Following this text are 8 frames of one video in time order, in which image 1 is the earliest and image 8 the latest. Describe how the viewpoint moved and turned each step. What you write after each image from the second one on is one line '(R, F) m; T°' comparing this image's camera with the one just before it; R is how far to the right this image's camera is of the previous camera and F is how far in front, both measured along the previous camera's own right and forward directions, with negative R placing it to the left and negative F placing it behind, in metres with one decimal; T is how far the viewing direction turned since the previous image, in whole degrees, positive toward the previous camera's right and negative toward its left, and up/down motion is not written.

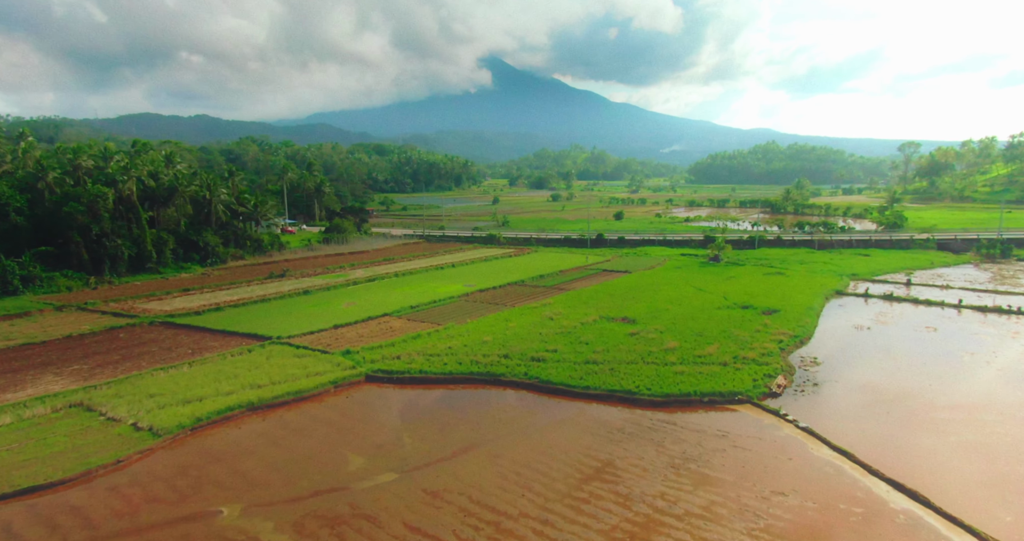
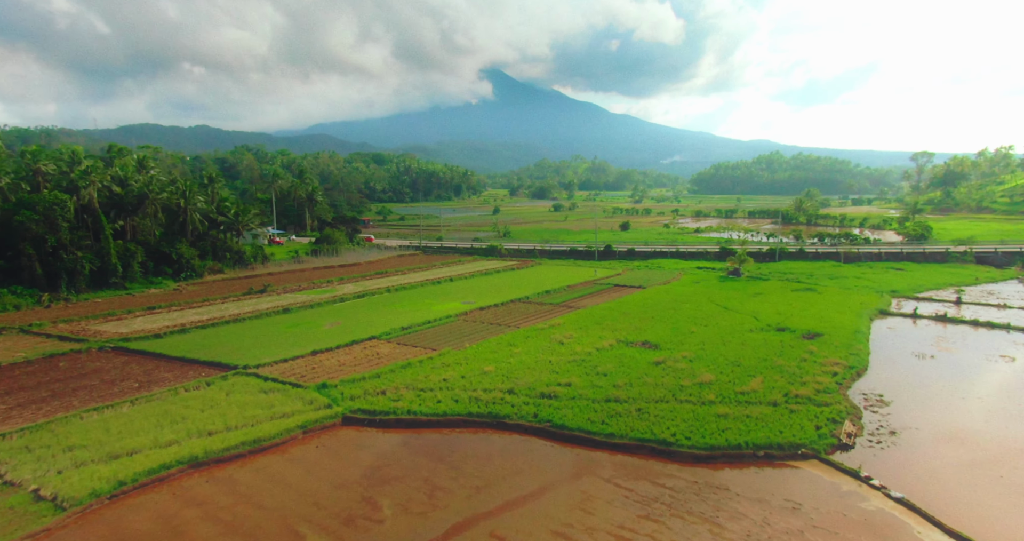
(-0.2, +4.0) m; 0°
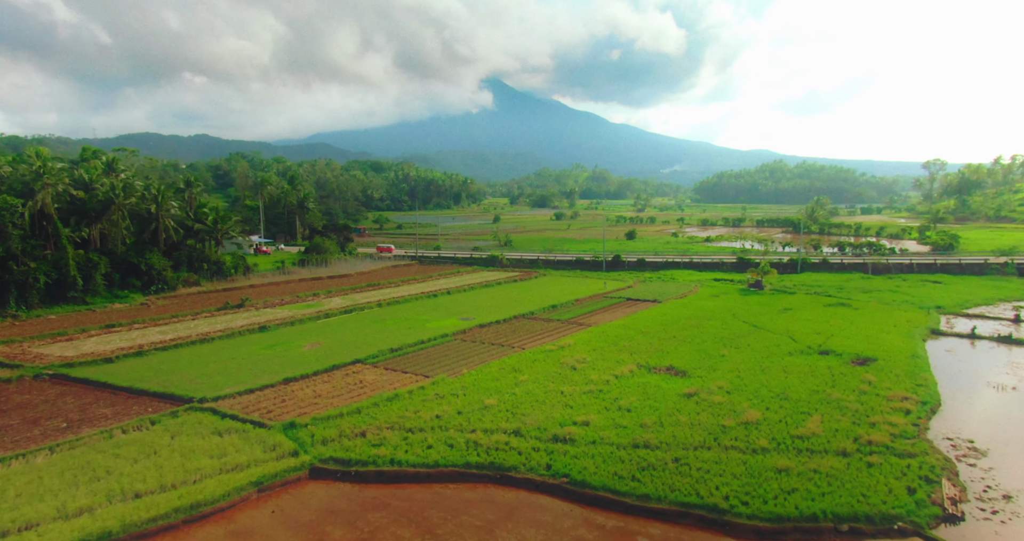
(-0.2, +3.8) m; 0°
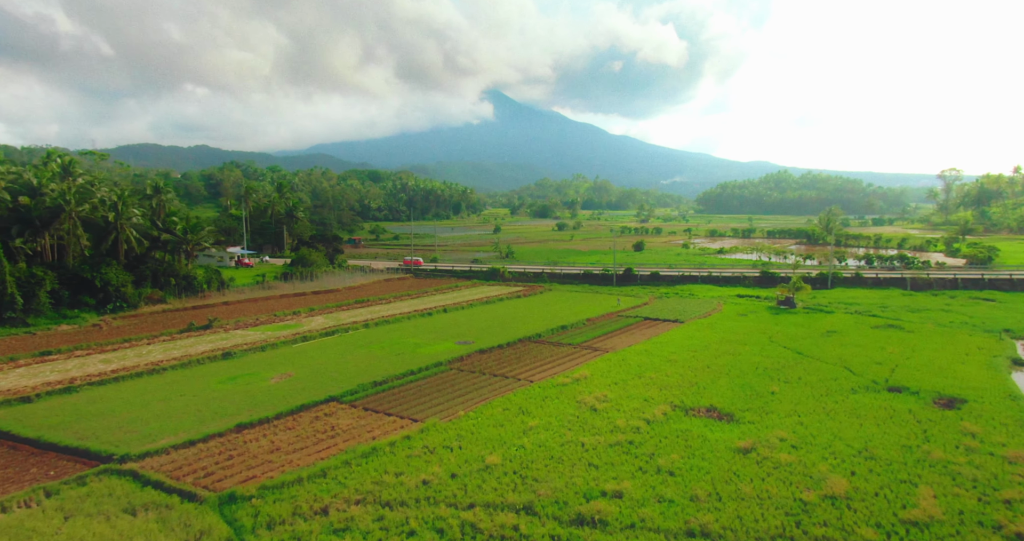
(-0.2, +4.4) m; 0°
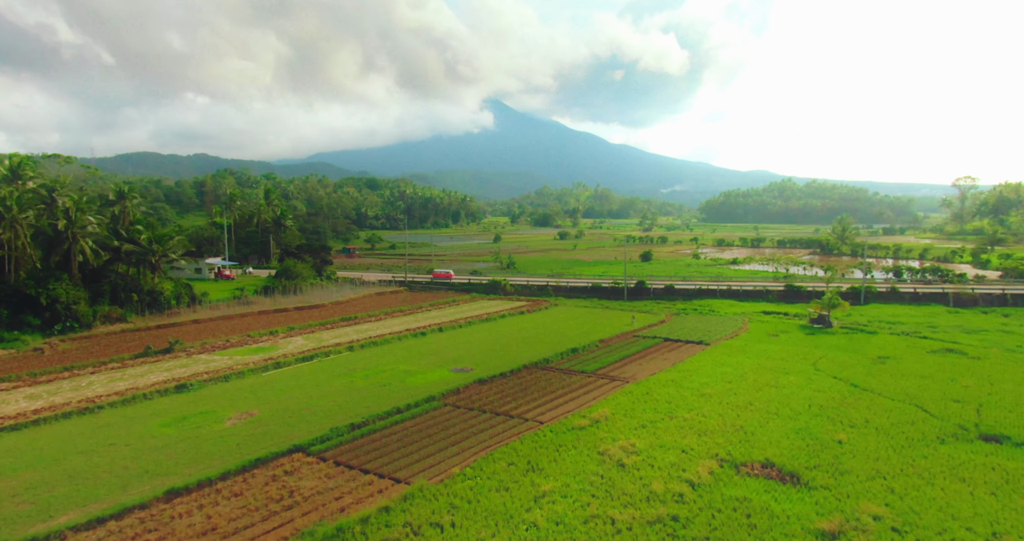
(-0.2, +4.1) m; 0°
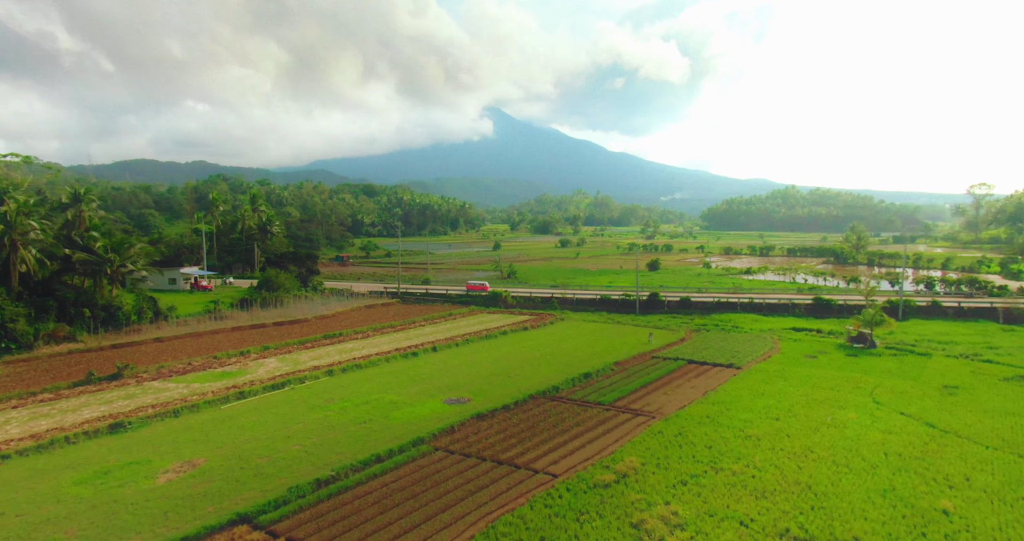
(-0.2, +4.0) m; 0°
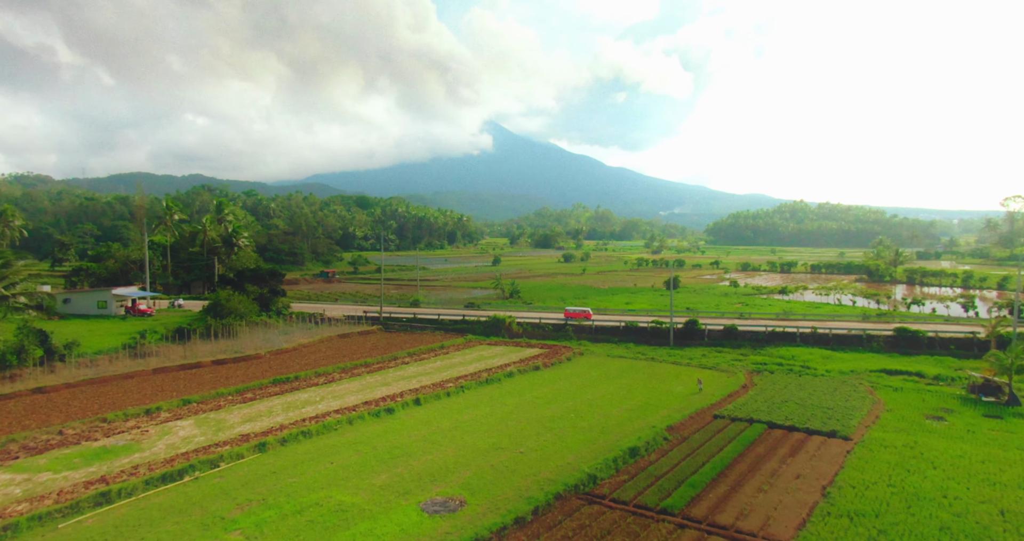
(-0.4, +8.2) m; 0°
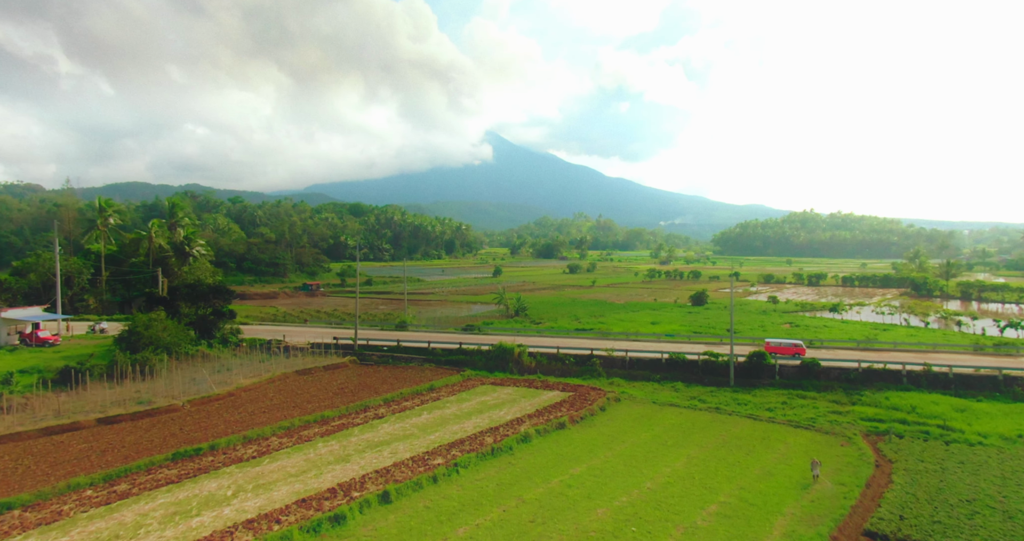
(-0.6, +8.7) m; 0°
